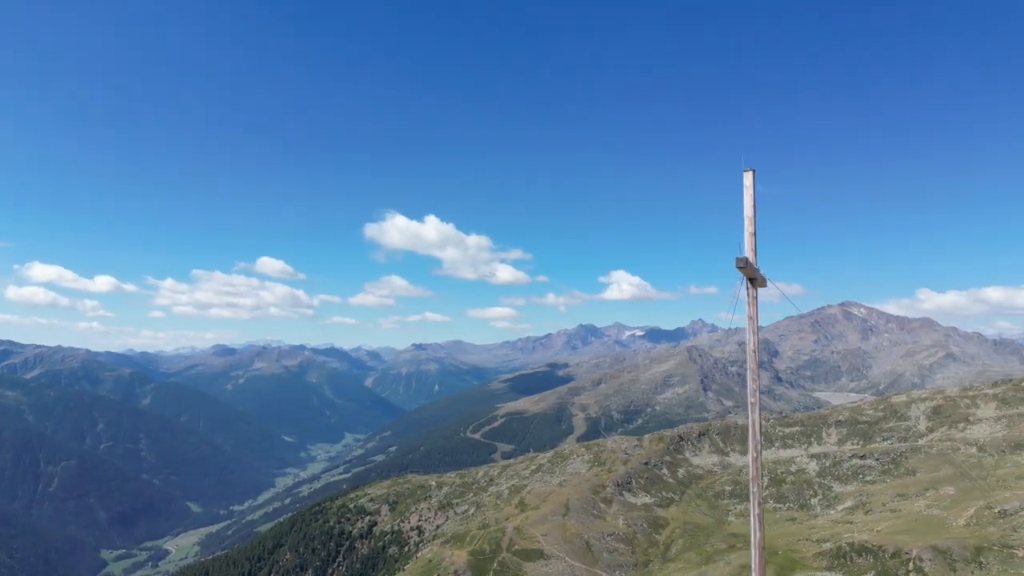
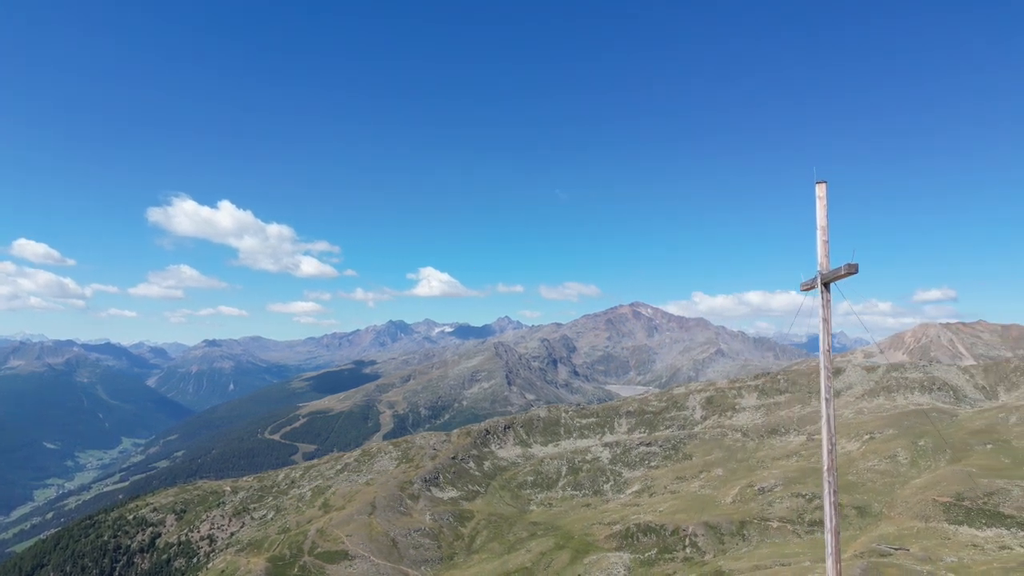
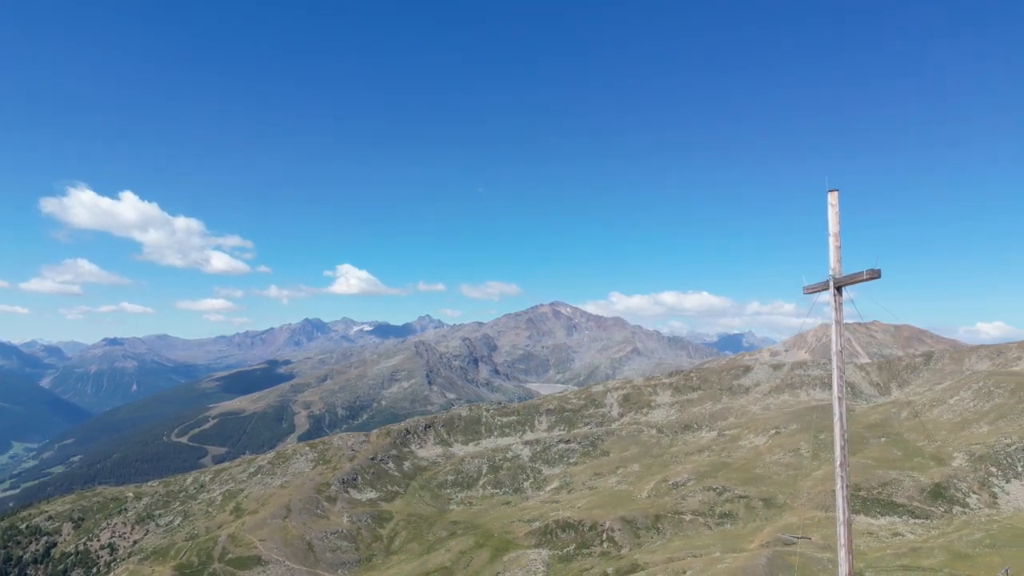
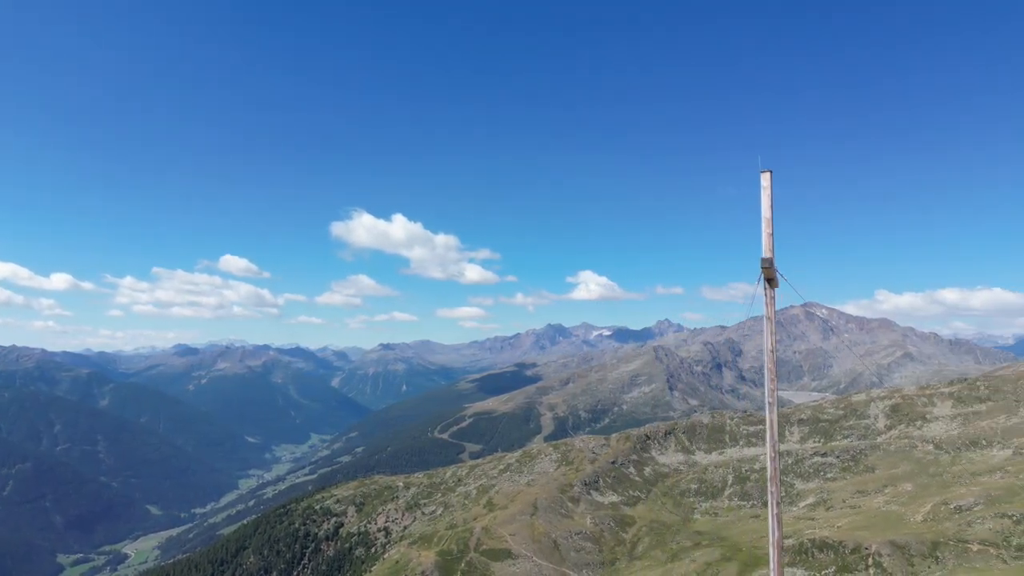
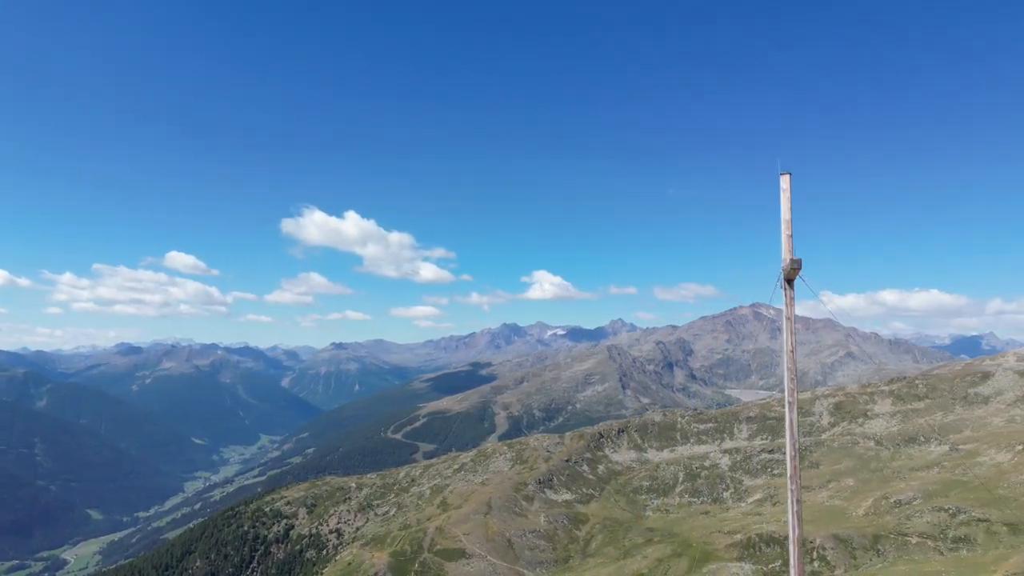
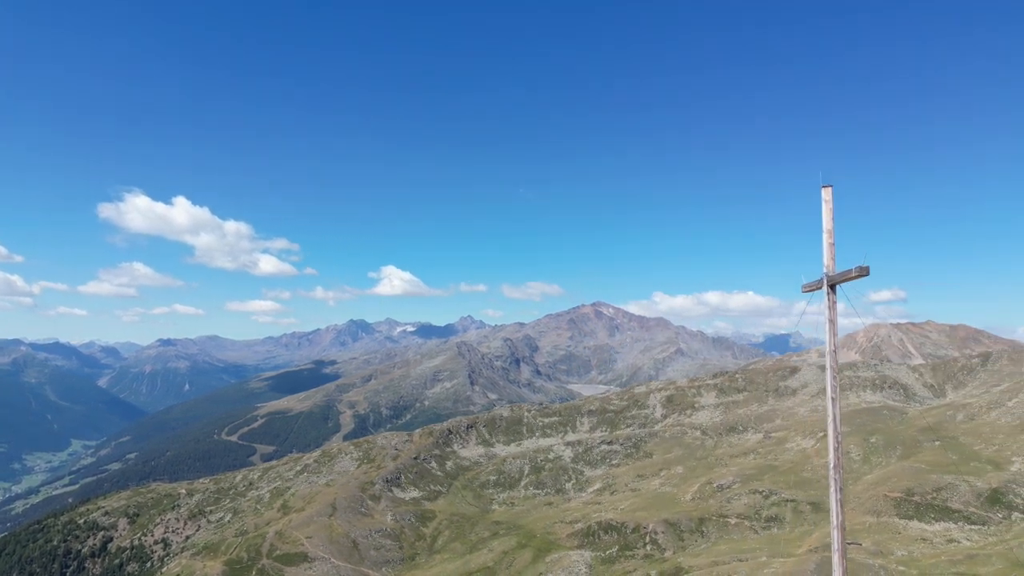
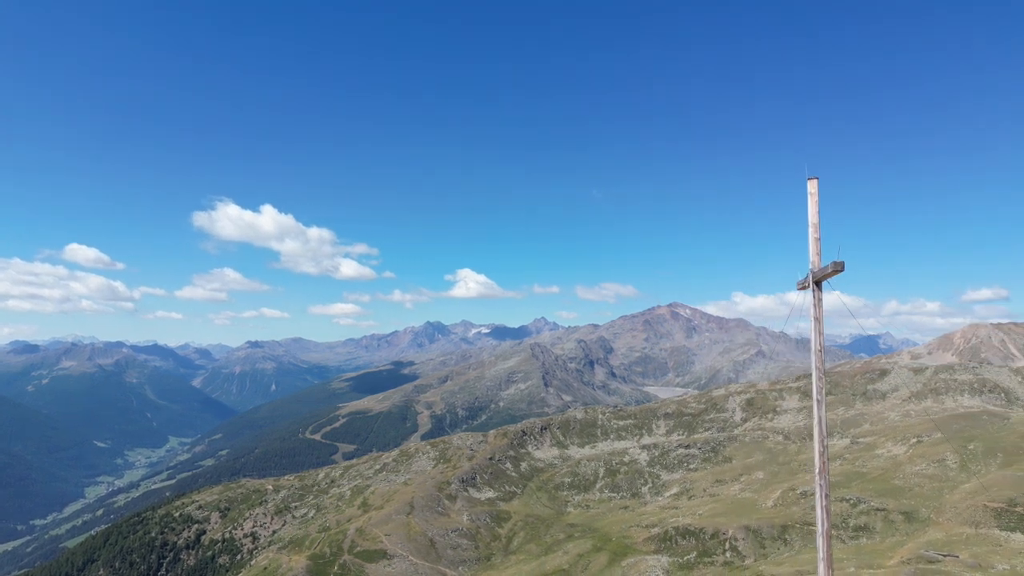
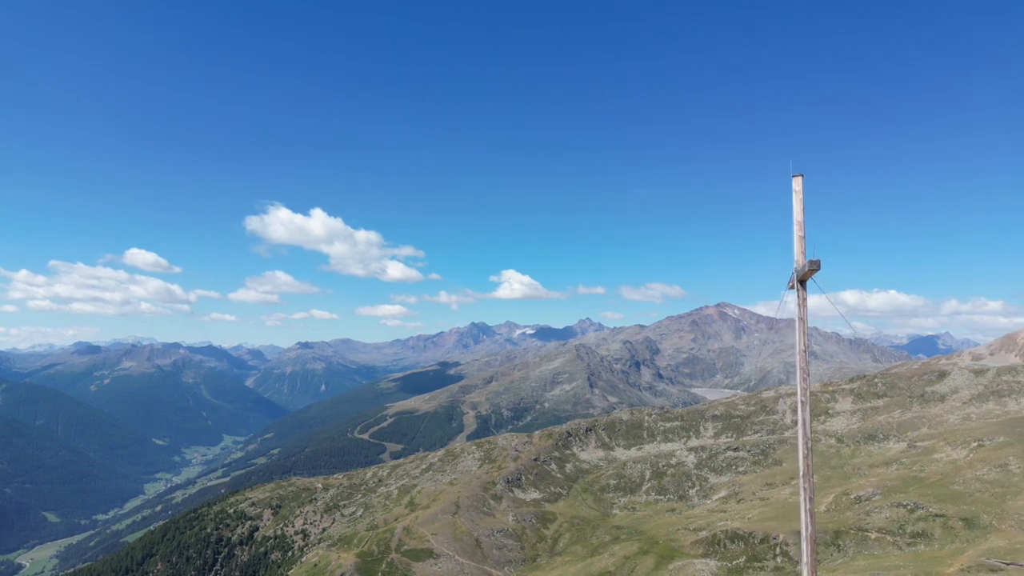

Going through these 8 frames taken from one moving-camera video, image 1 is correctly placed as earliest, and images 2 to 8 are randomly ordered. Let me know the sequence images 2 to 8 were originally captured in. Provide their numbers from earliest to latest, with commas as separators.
4, 5, 8, 7, 2, 6, 3
